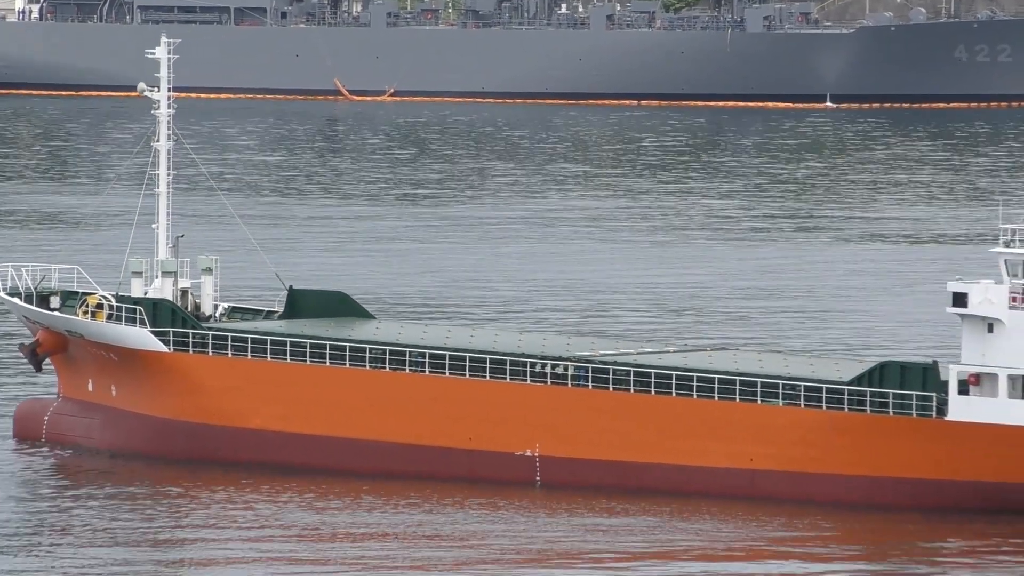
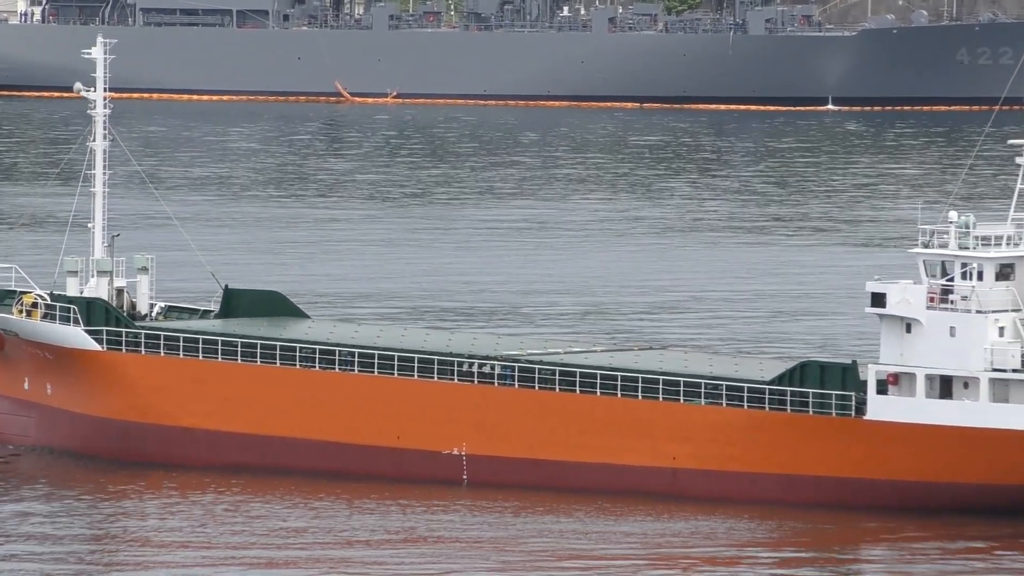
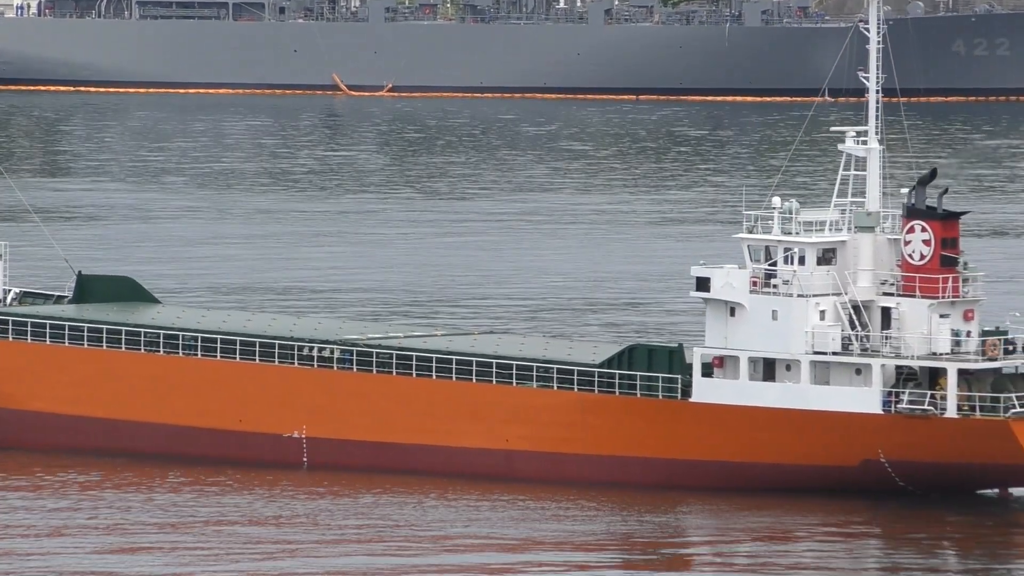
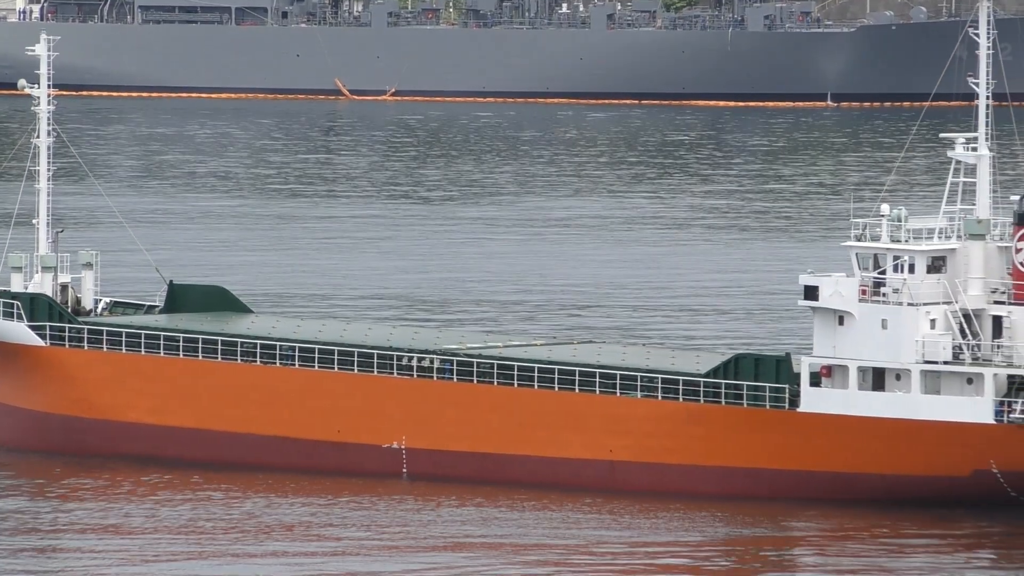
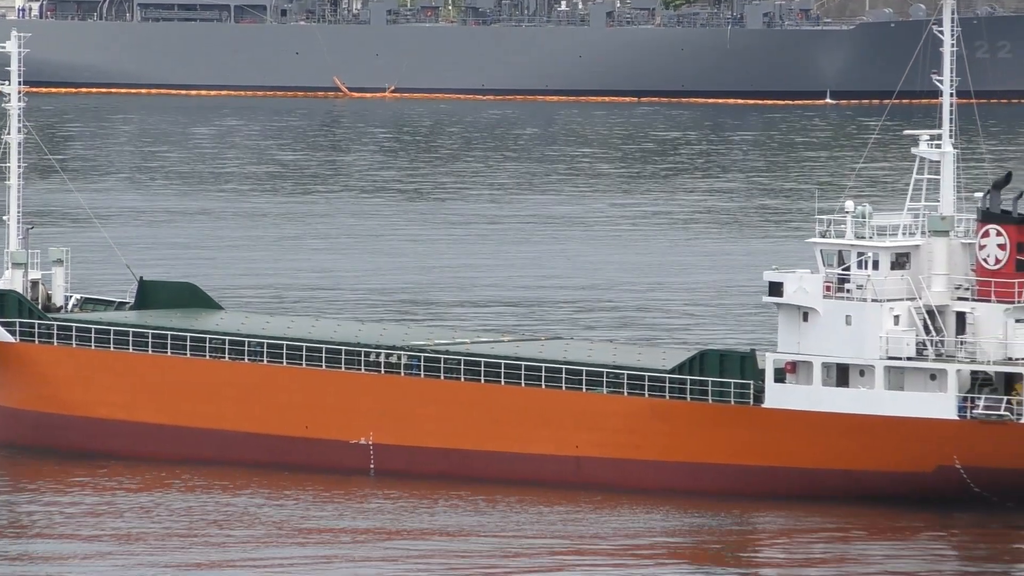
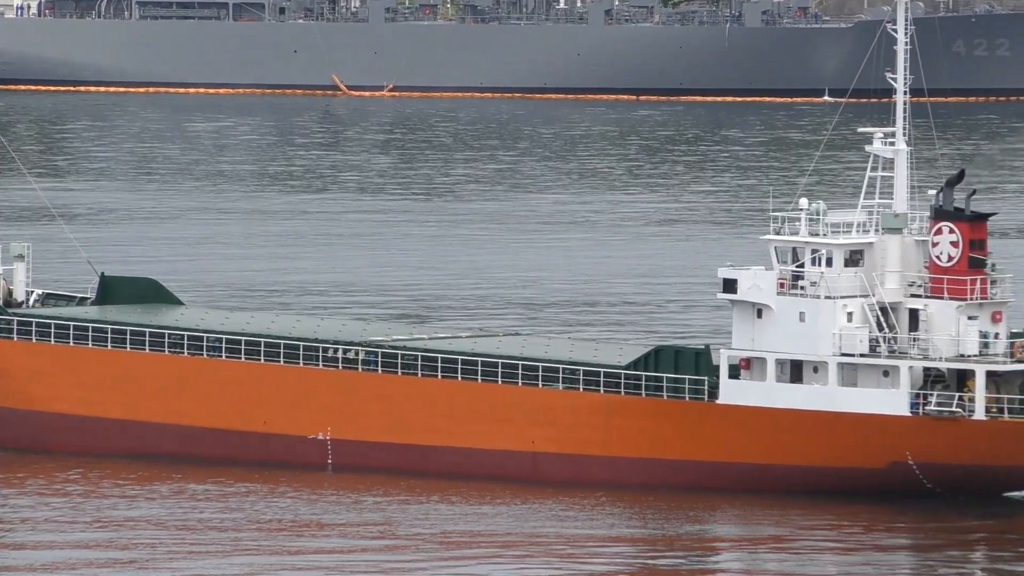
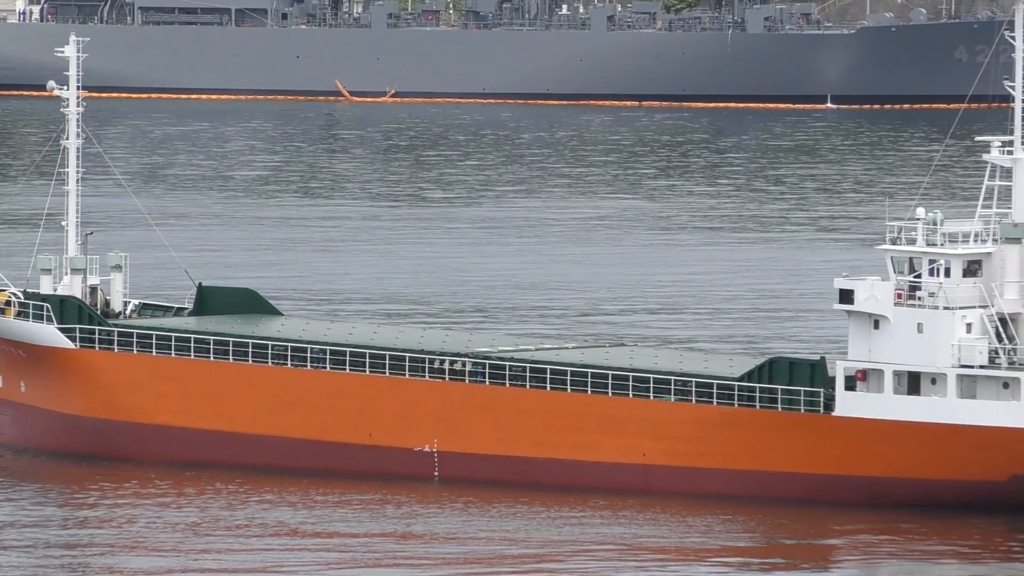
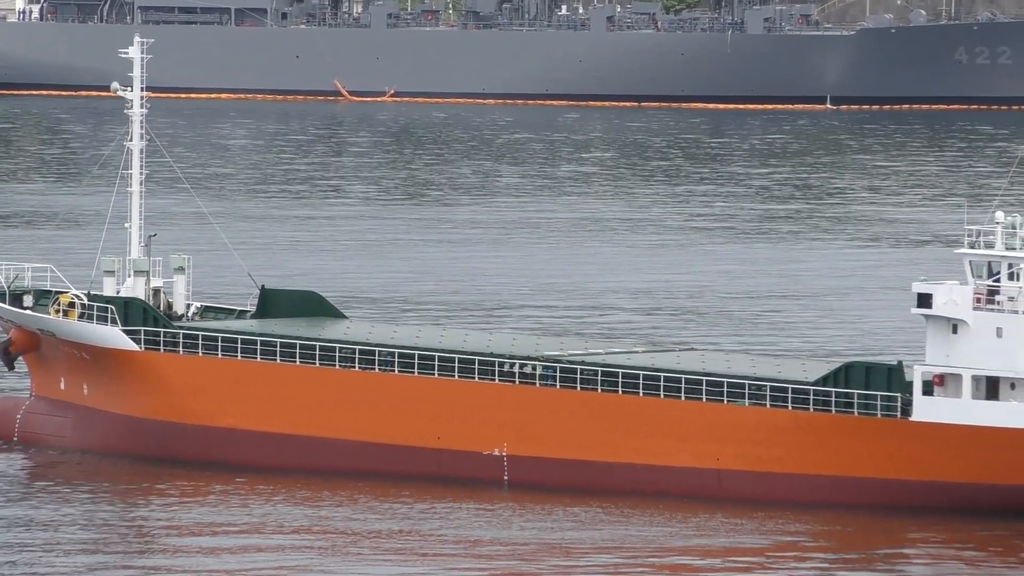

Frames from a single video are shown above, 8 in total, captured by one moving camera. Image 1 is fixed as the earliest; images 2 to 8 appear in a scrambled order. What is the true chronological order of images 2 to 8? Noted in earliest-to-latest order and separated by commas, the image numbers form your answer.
8, 2, 7, 4, 5, 6, 3
